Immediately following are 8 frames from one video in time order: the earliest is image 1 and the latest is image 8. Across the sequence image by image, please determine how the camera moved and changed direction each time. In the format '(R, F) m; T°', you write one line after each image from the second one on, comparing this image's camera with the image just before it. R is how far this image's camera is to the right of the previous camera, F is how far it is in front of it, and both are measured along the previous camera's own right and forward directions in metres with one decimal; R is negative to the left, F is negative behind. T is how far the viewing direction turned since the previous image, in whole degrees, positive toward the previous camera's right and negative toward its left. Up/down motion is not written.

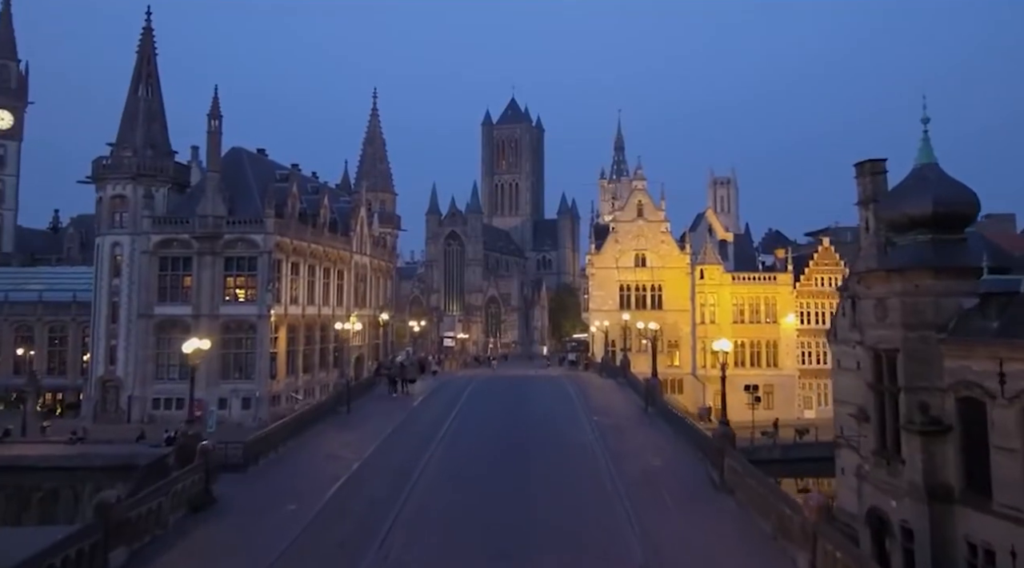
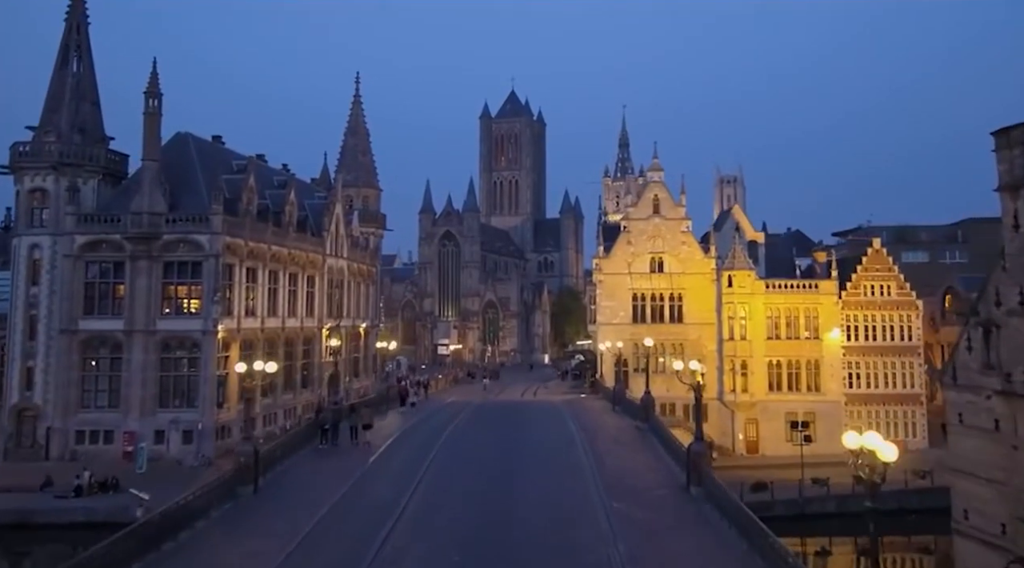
(+0.5, +8.5) m; 0°
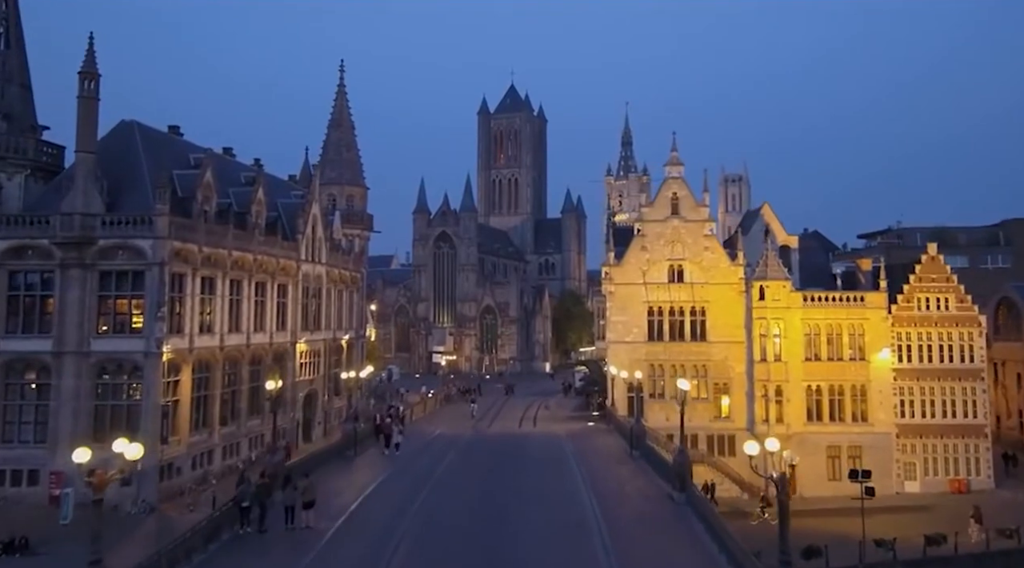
(+0.2, +6.6) m; 0°
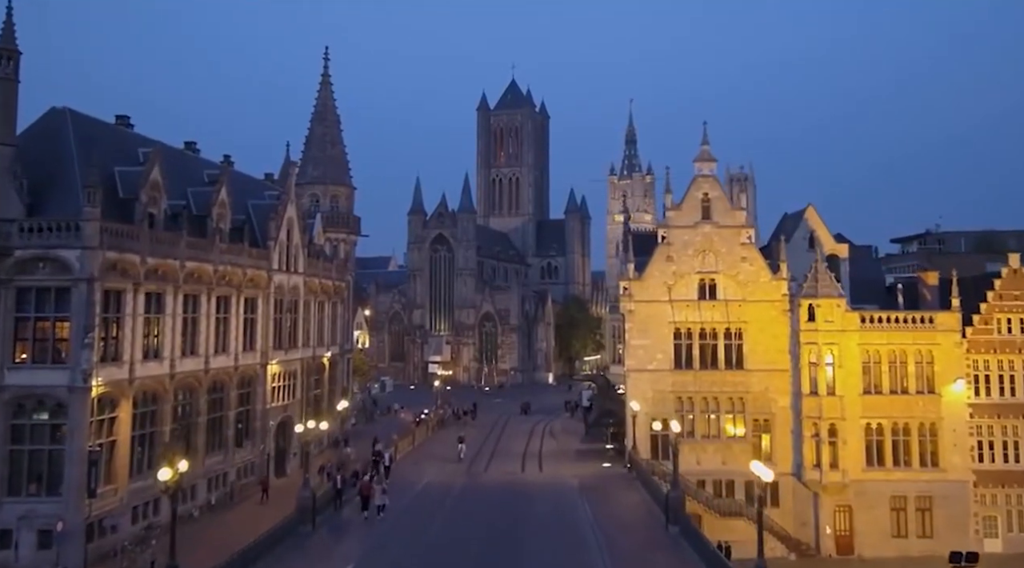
(0.0, +6.5) m; 0°
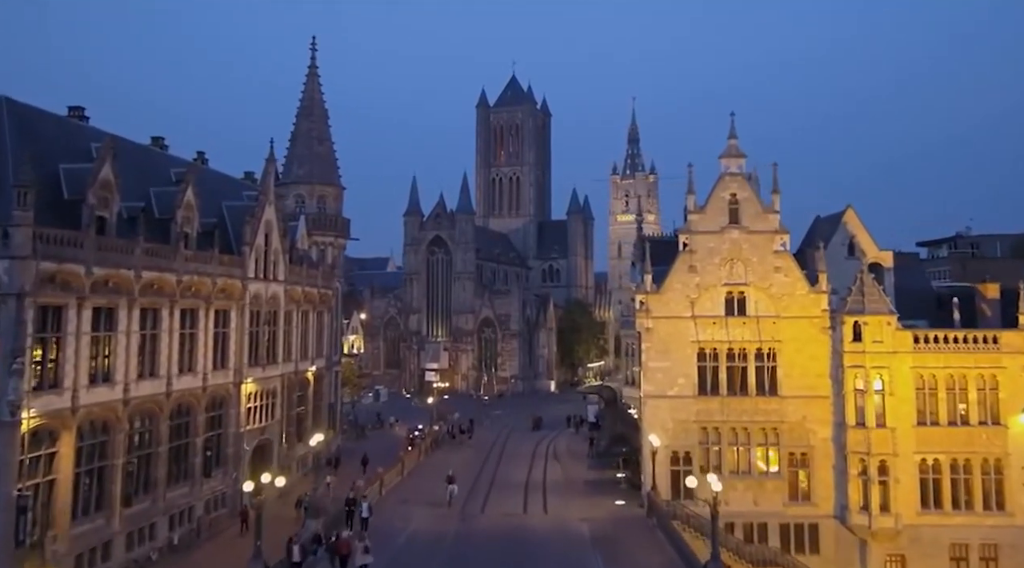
(0.0, +4.5) m; 0°
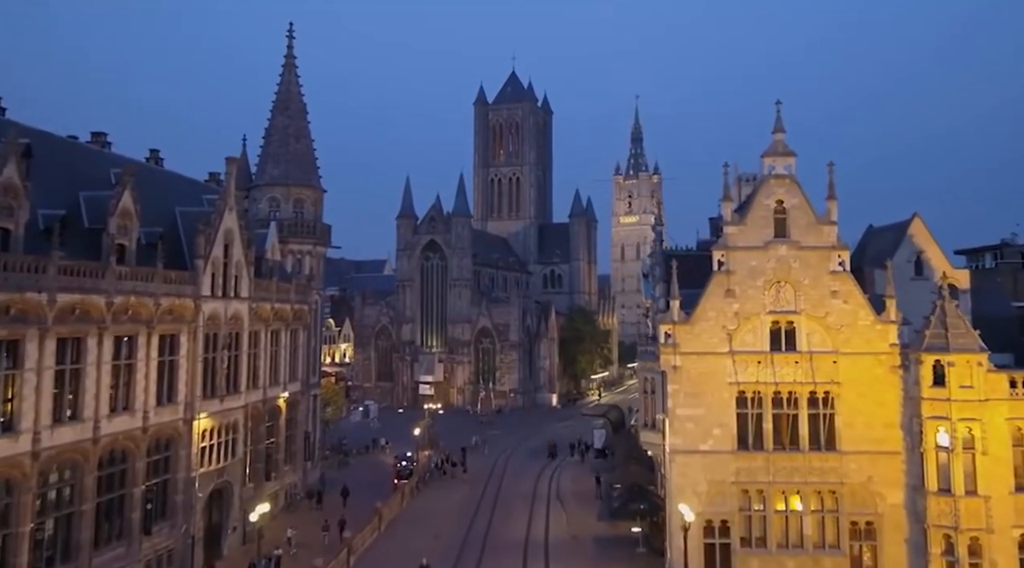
(+0.2, +6.0) m; 0°
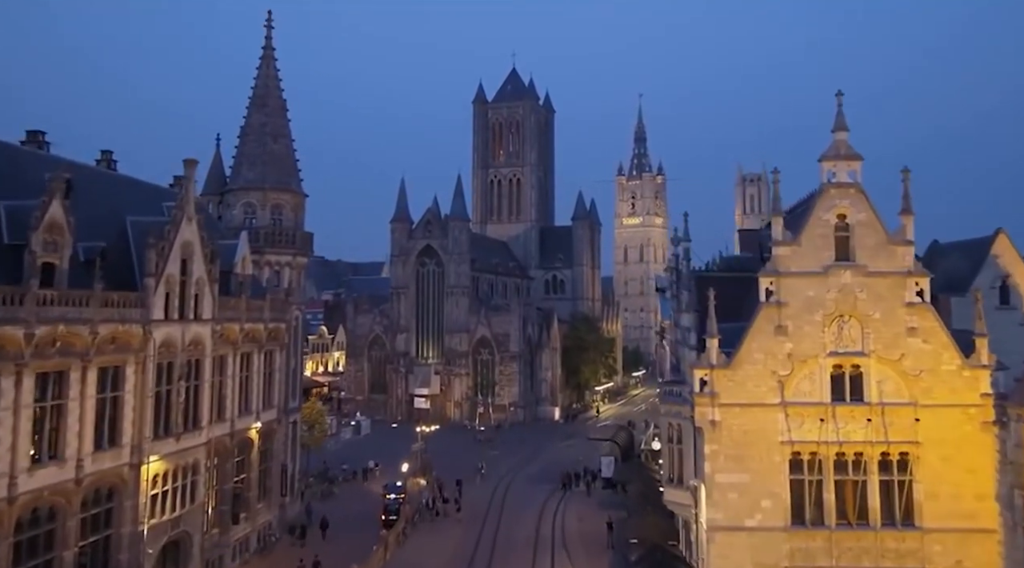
(0.0, +5.0) m; 0°
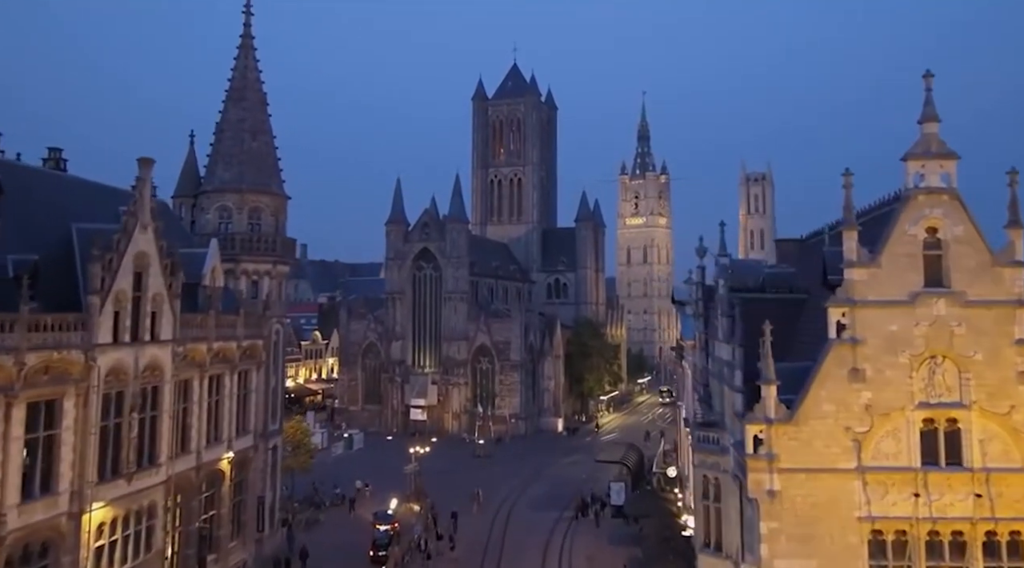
(-0.1, +4.4) m; 0°
